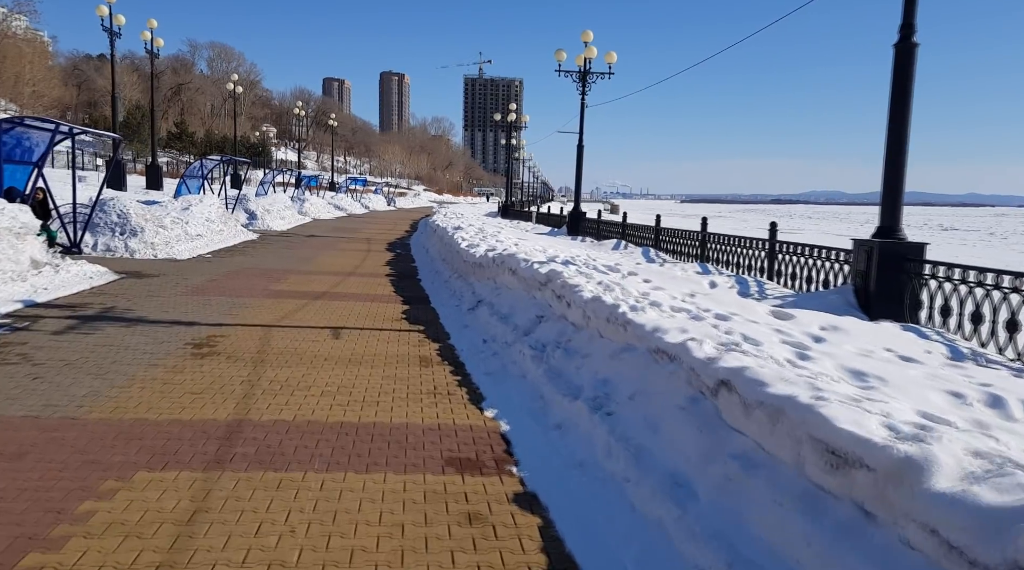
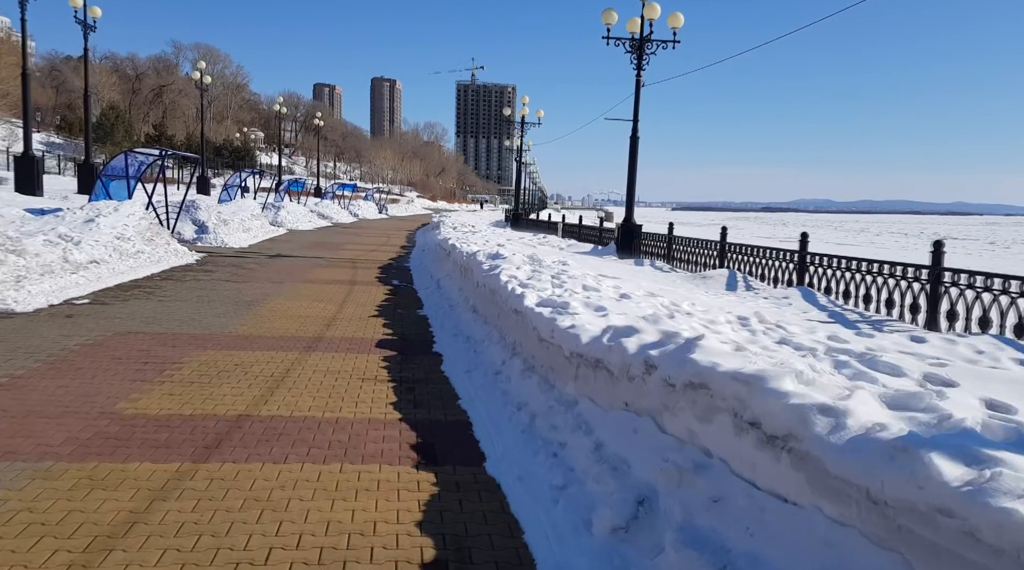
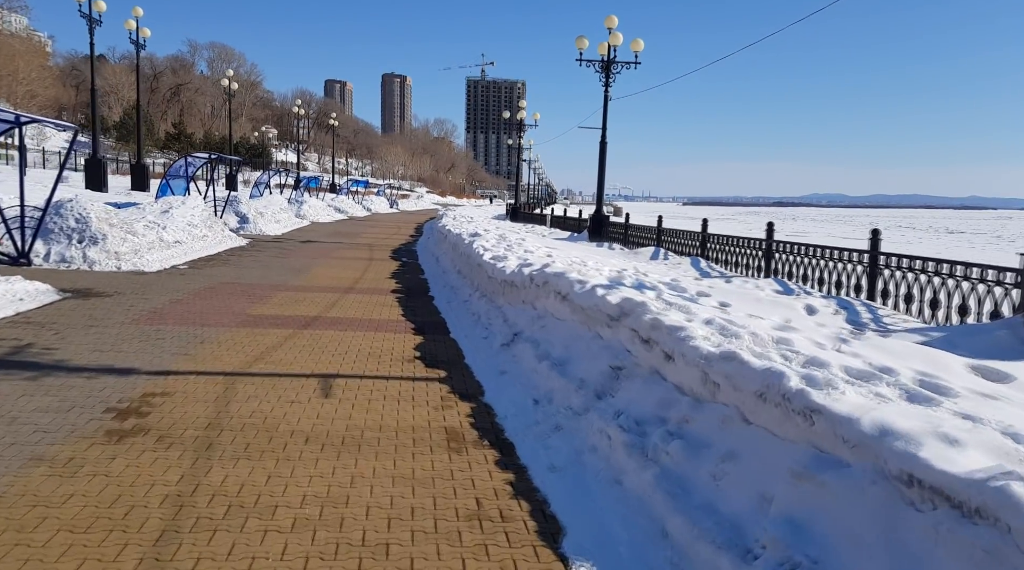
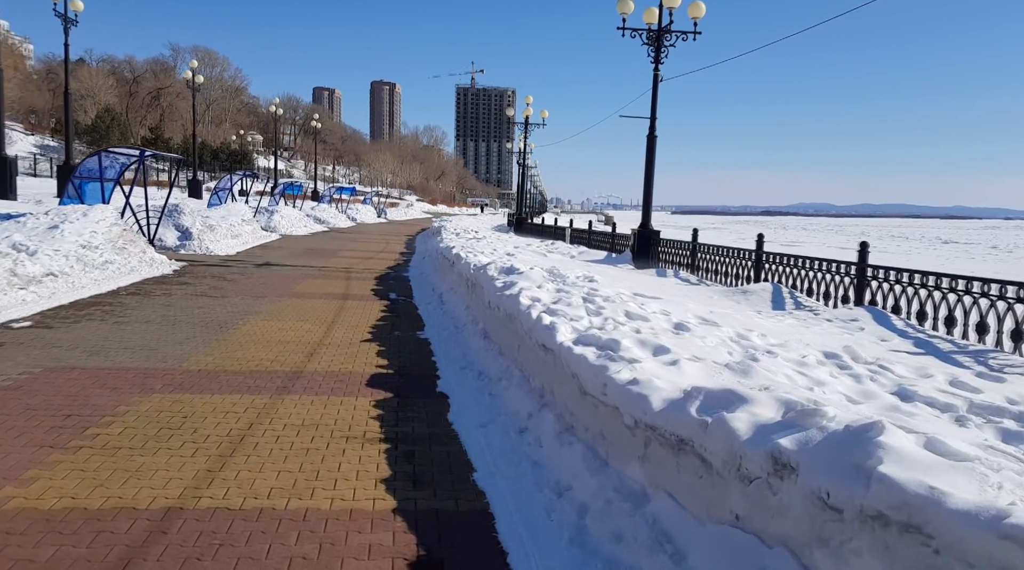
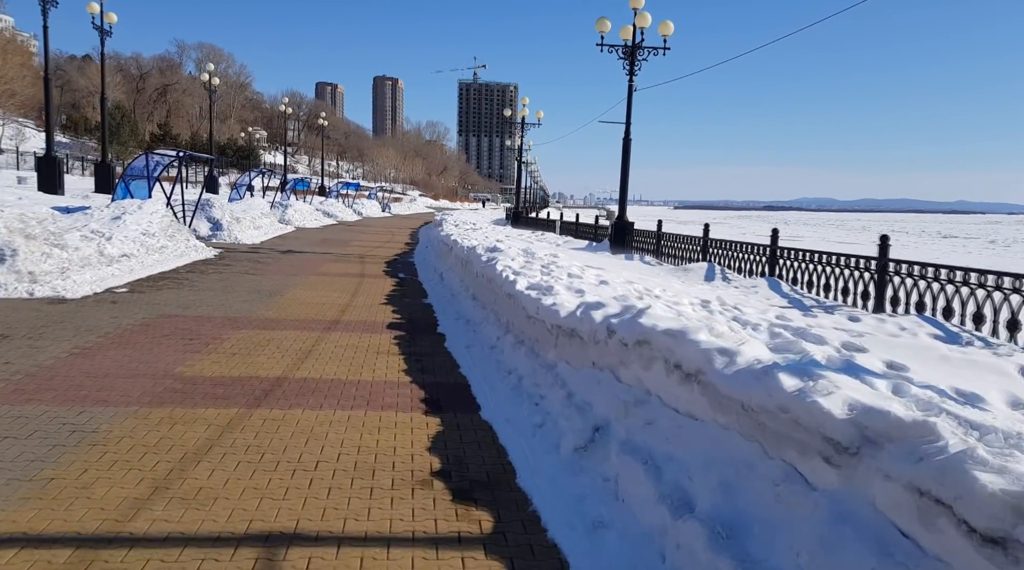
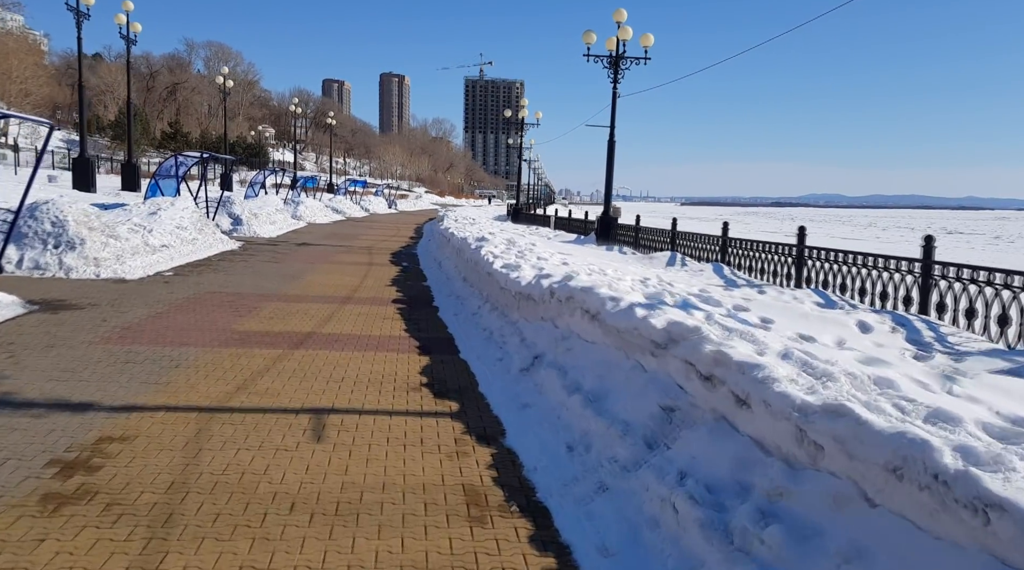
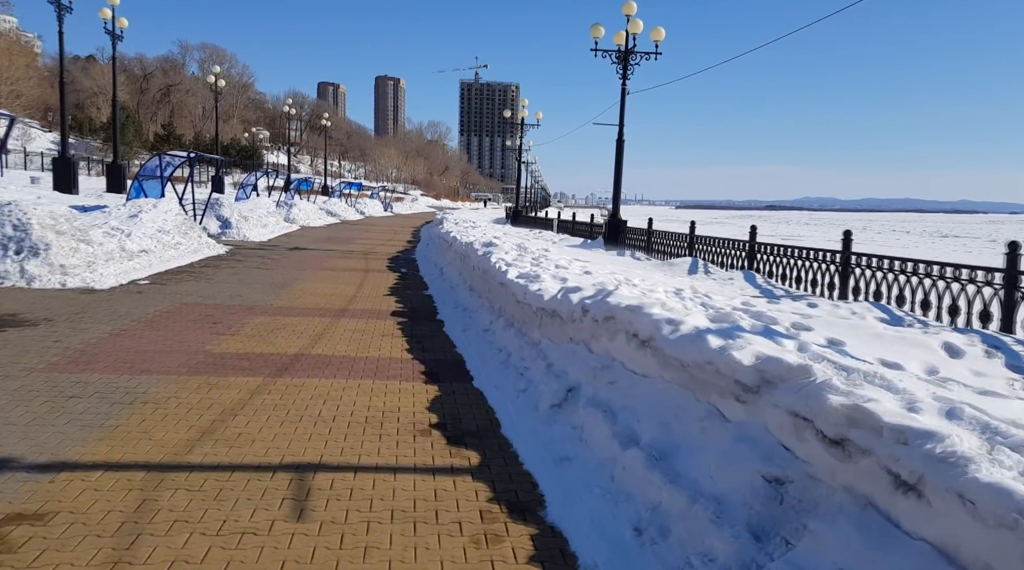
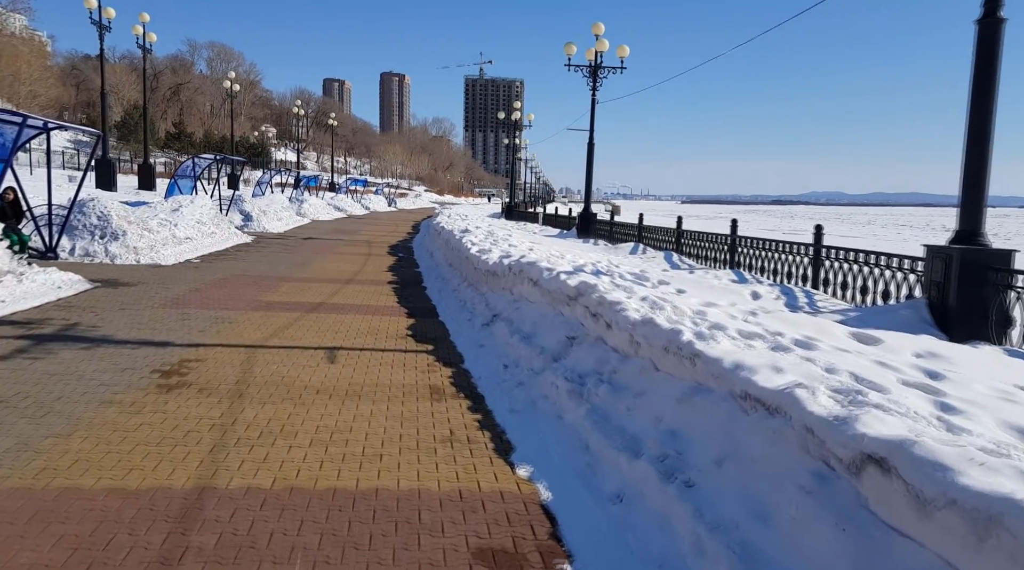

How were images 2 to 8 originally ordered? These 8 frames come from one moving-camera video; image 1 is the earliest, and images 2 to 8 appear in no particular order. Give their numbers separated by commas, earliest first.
8, 3, 6, 7, 5, 2, 4
